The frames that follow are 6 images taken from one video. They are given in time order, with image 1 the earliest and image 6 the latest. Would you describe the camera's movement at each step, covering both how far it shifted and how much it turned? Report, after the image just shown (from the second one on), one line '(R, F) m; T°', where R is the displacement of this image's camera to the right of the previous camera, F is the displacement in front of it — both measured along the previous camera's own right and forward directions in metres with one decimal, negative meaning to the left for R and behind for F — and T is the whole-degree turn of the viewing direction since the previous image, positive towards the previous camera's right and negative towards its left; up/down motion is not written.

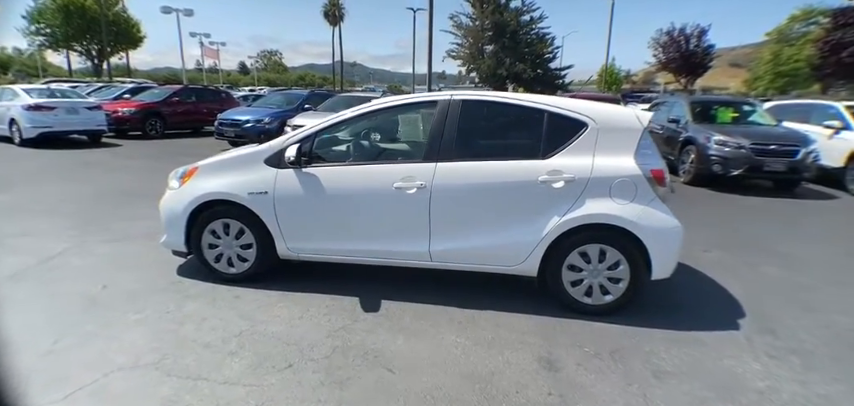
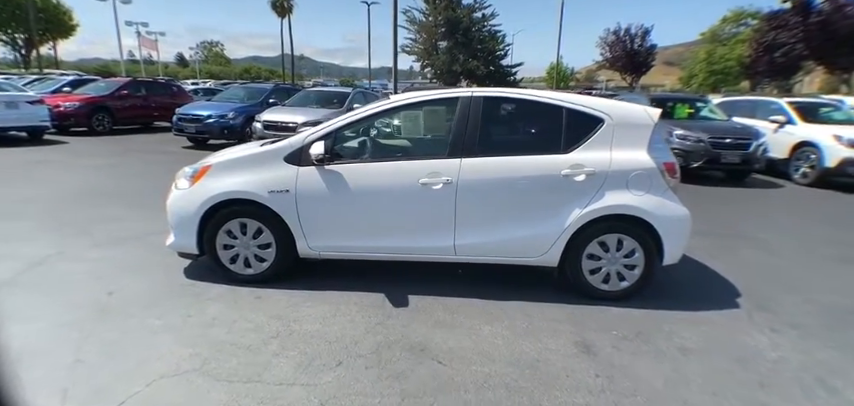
(-0.6, 0.0) m; +6°
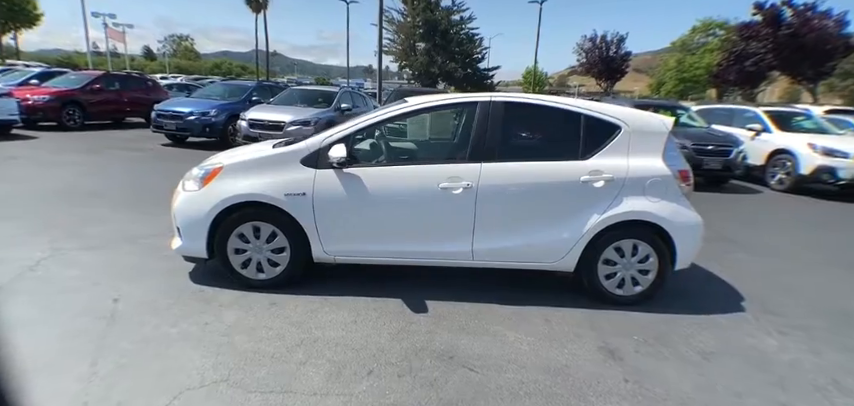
(-0.4, 0.0) m; +3°
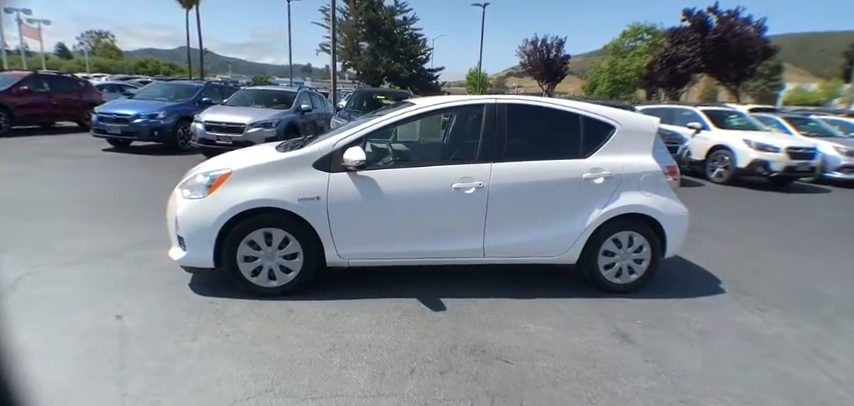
(-0.6, 0.0) m; +7°
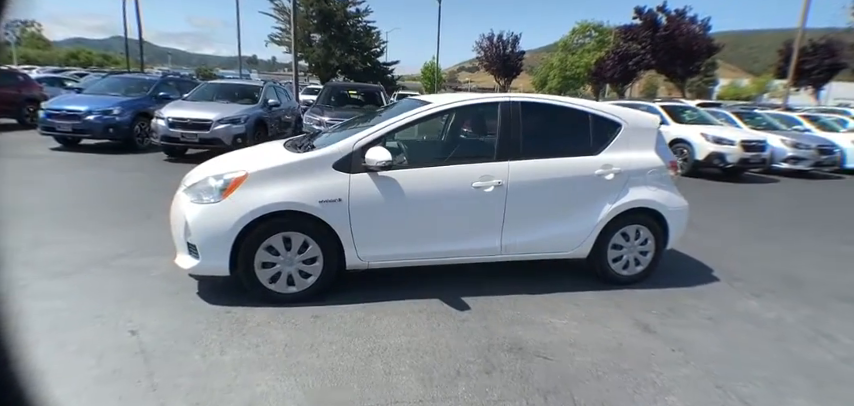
(-0.5, +0.1) m; +6°
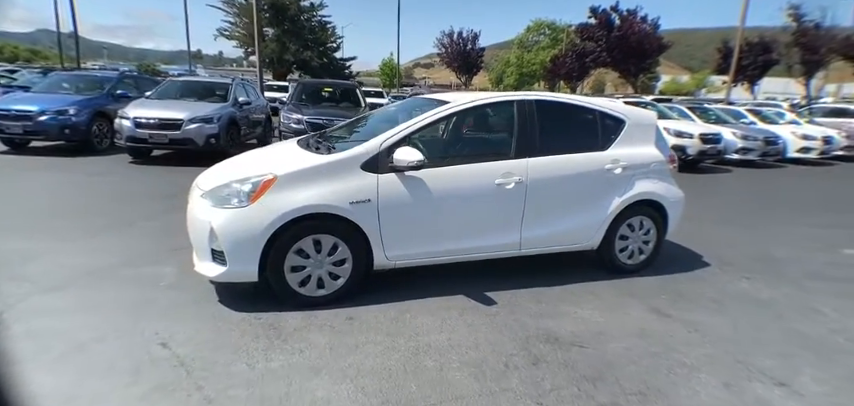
(-0.5, 0.0) m; +6°
